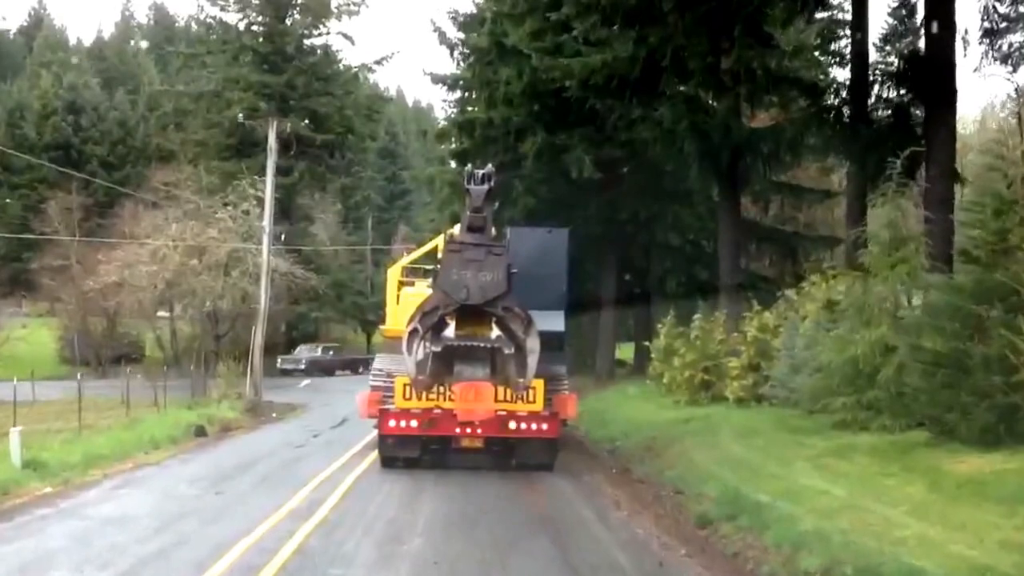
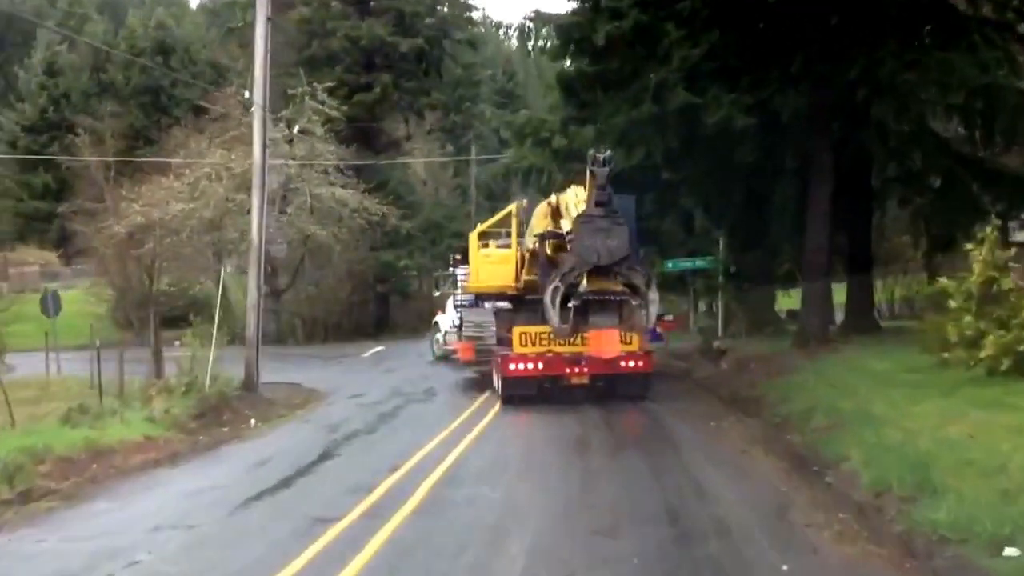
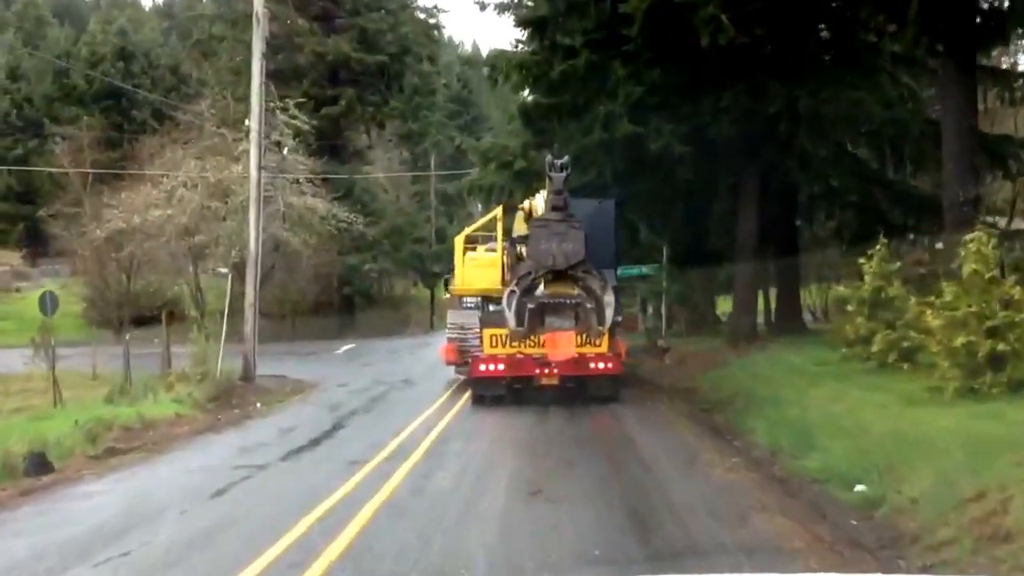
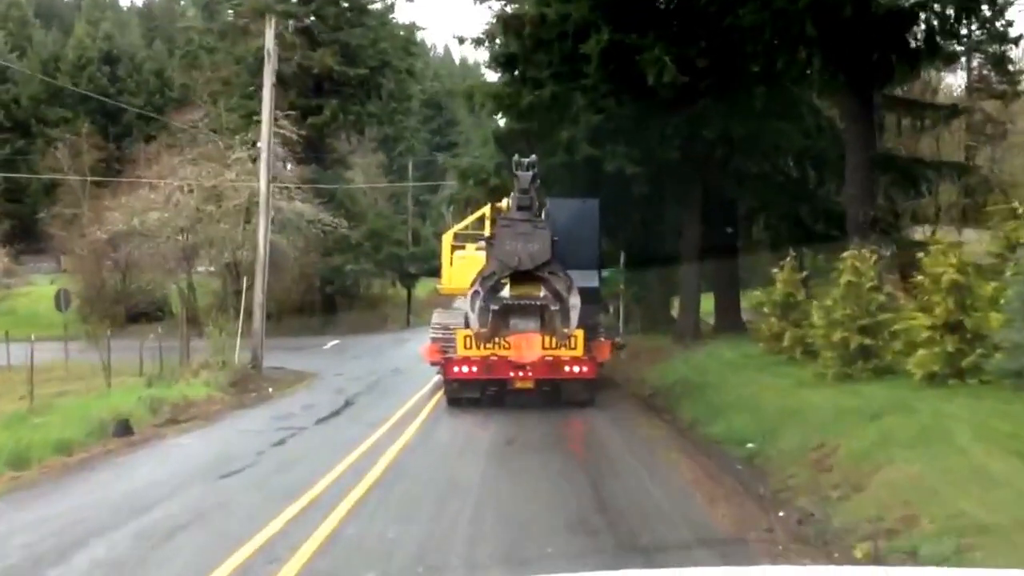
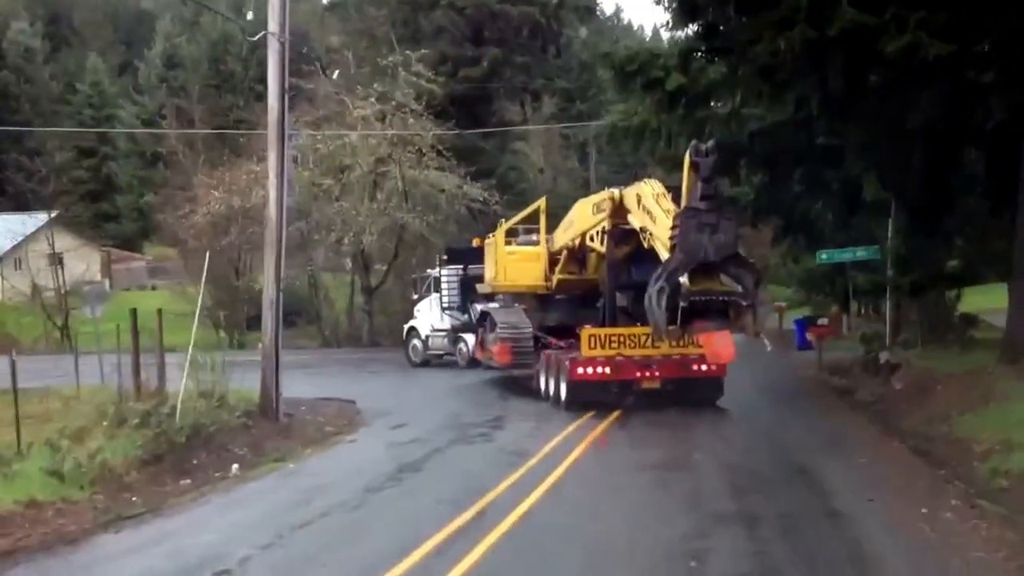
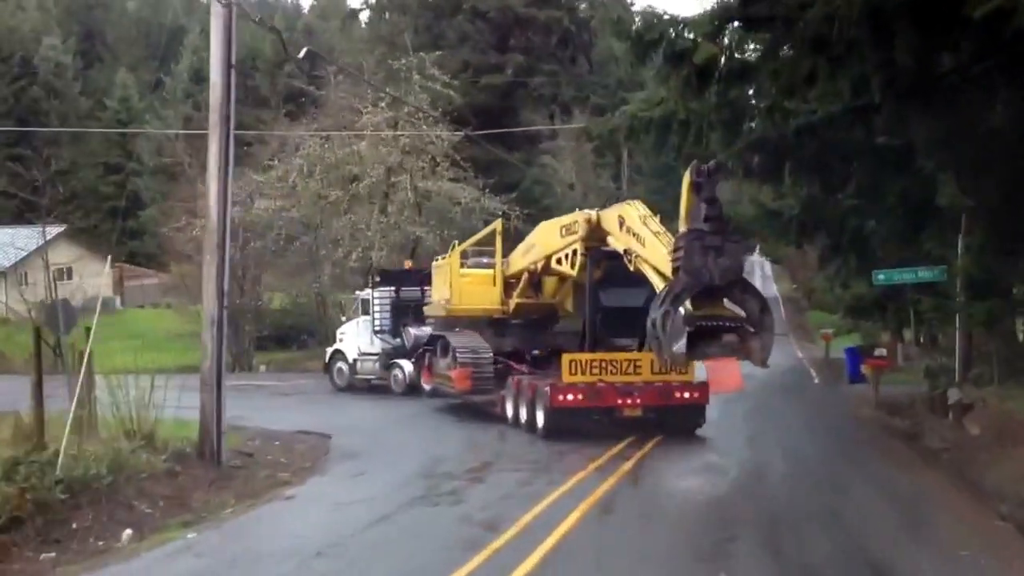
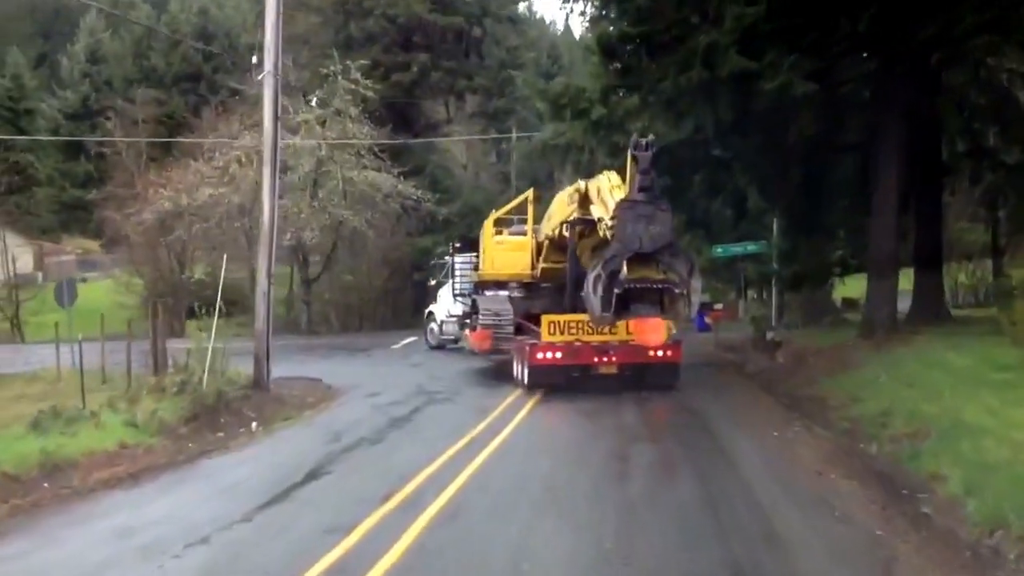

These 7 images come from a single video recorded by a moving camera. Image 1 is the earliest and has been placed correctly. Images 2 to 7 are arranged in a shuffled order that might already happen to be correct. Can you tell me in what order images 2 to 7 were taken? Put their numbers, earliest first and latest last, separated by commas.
4, 3, 2, 7, 5, 6
